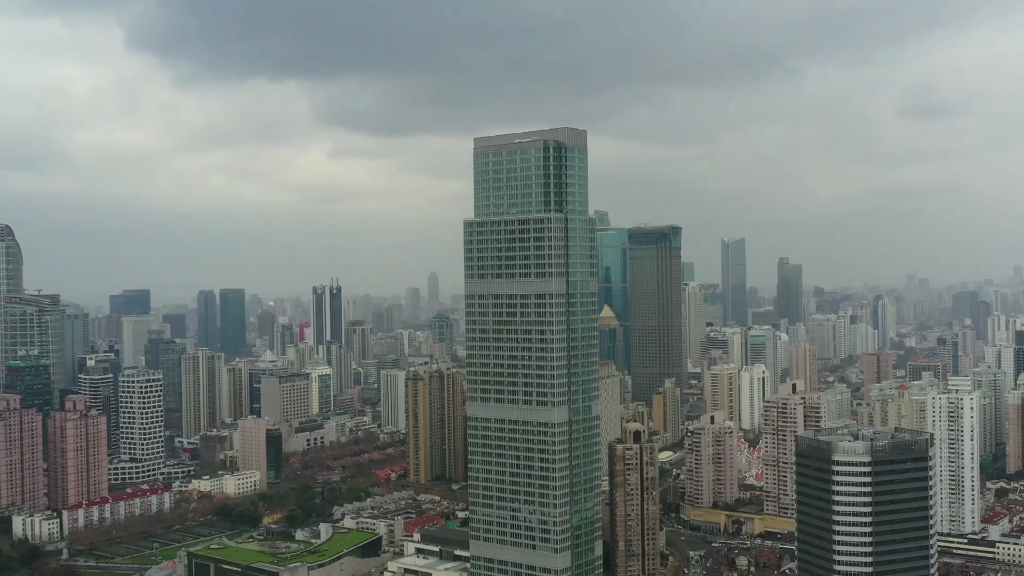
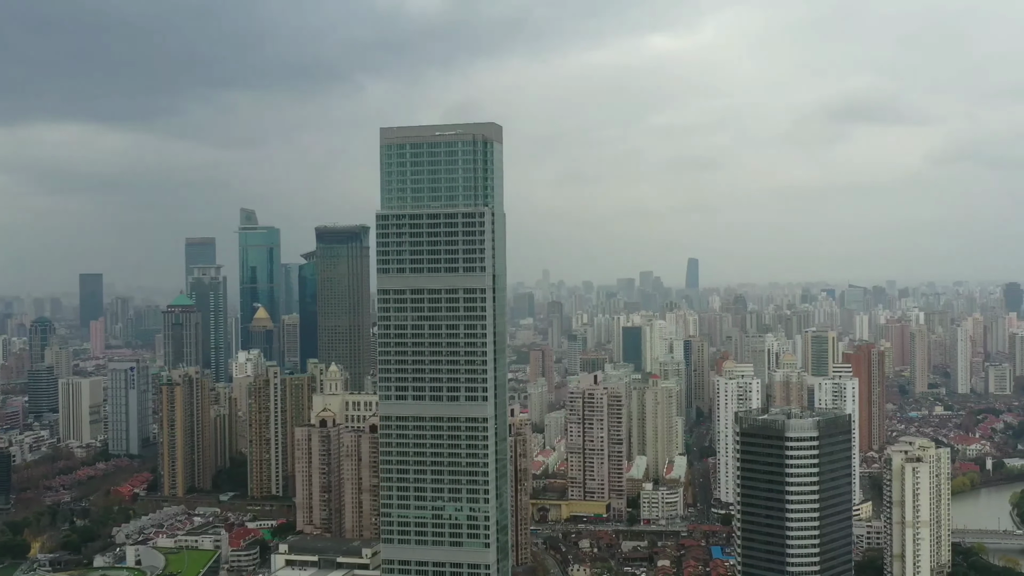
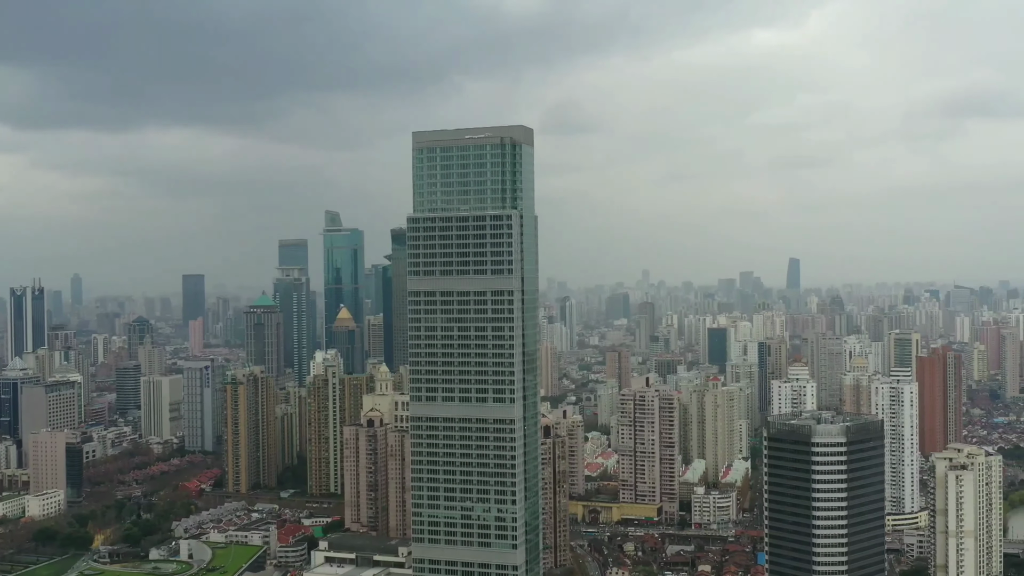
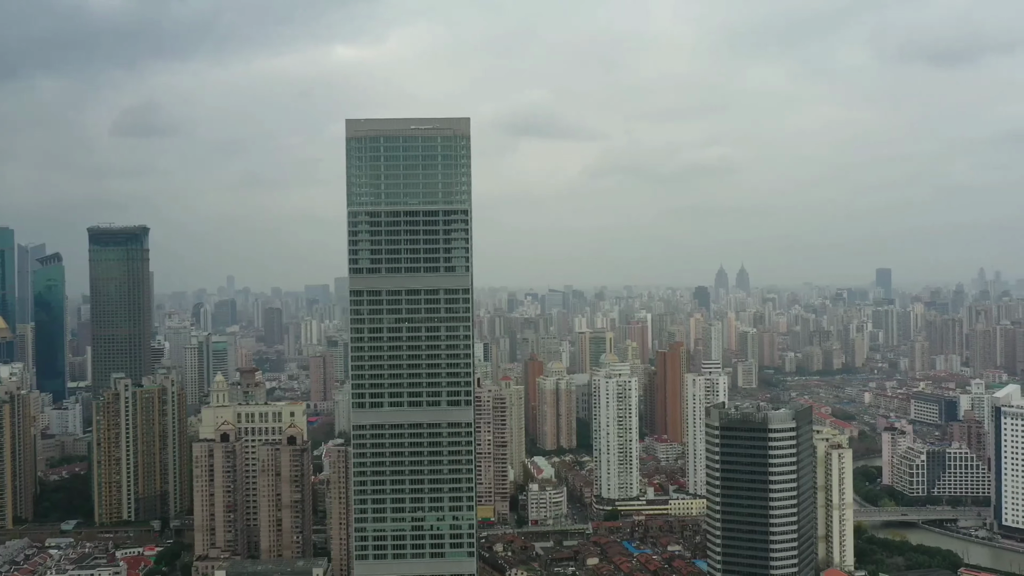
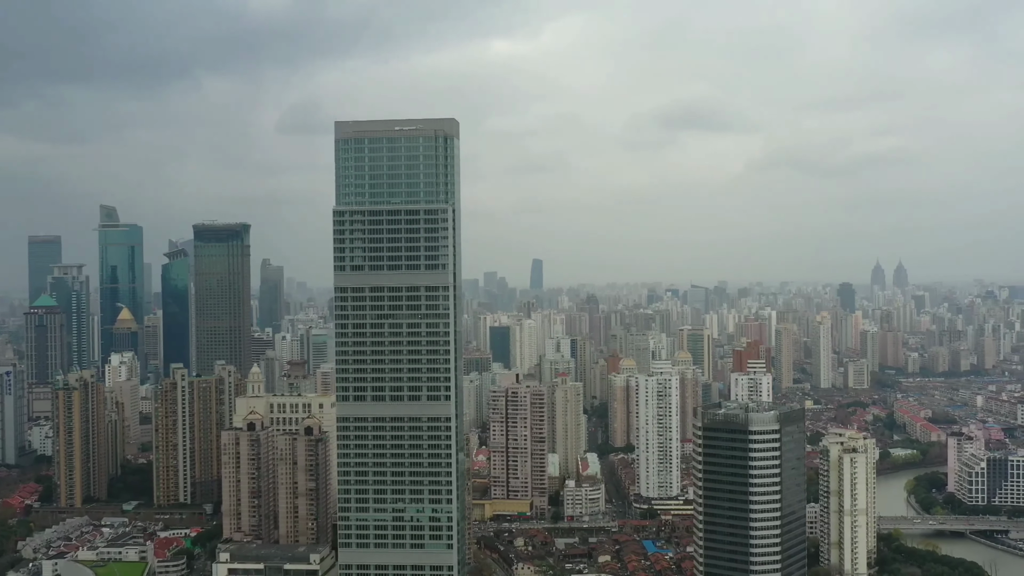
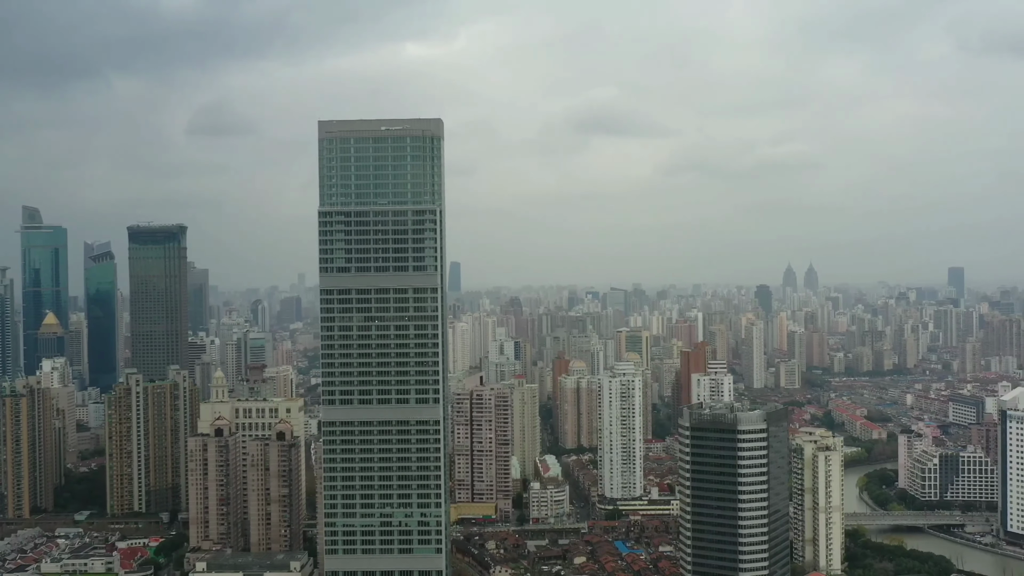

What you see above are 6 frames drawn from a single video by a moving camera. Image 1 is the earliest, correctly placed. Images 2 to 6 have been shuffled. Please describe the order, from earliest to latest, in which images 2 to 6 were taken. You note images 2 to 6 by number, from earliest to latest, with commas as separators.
3, 2, 5, 6, 4
